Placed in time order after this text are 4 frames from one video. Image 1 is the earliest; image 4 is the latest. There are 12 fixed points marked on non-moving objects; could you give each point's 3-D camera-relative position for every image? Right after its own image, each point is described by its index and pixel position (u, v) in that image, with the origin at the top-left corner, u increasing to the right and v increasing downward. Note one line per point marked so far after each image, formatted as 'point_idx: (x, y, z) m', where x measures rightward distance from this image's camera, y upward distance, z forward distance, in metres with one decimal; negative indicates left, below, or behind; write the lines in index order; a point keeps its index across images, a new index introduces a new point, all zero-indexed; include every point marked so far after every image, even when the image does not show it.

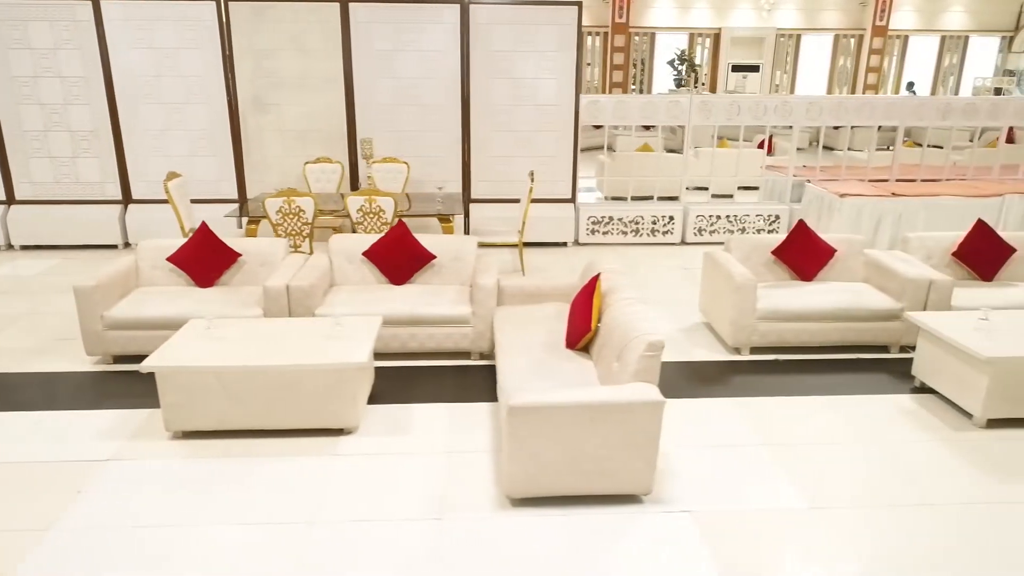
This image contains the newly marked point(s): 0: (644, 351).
0: (+0.5, -0.2, +2.8) m
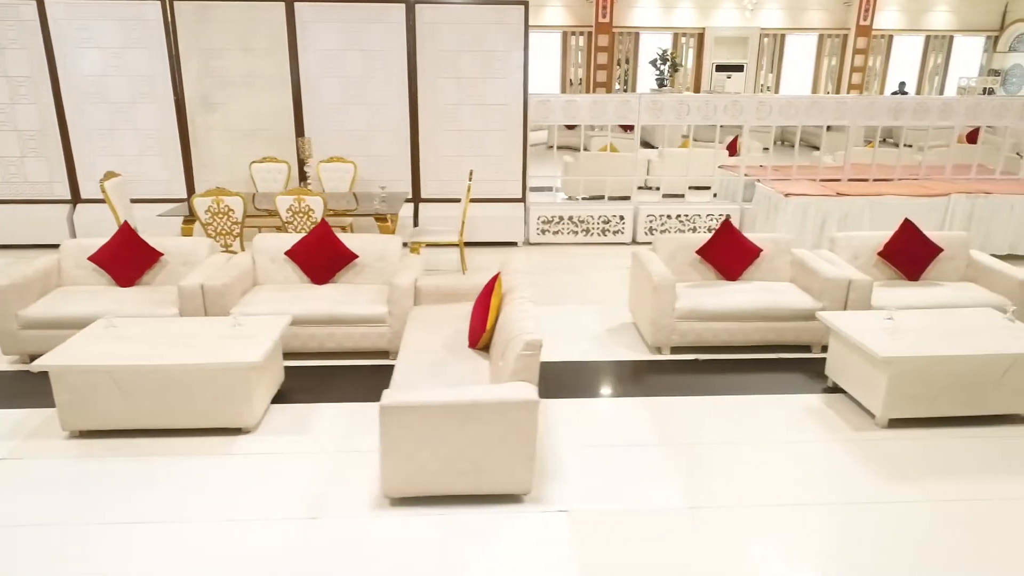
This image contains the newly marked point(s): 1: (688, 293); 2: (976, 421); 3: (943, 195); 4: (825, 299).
0: (0.0, -0.2, +2.8) m
1: (+1.1, 0.0, +4.3) m
2: (+2.3, -0.7, +3.5) m
3: (+3.8, +0.8, +6.2) m
4: (+1.9, -0.1, +4.3) m
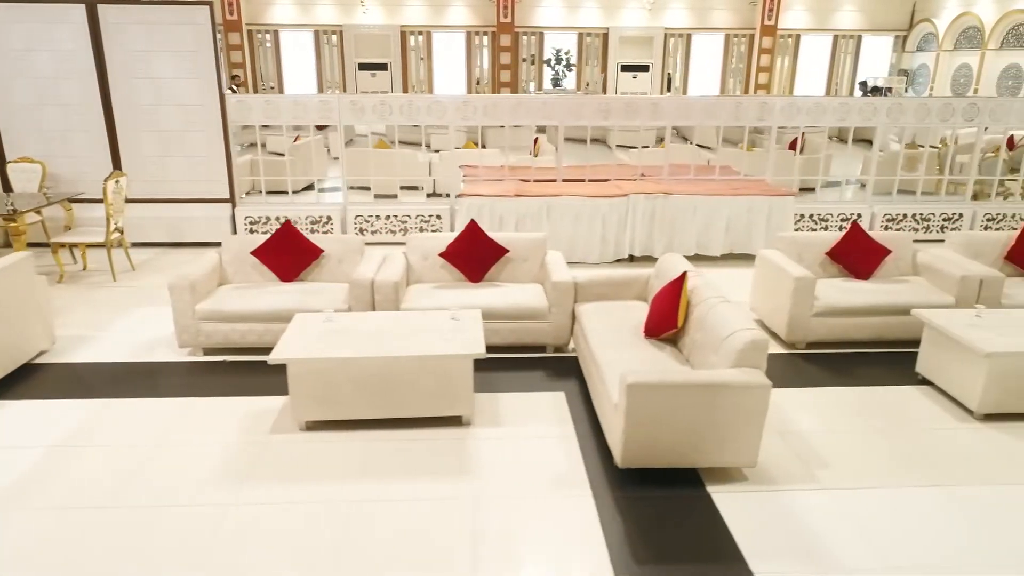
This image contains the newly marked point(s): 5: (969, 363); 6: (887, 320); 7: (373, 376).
0: (-2.8, -0.3, +2.8) m
1: (-1.7, 0.0, +4.3) m
2: (-0.5, -0.7, +3.5) m
3: (+1.0, +0.8, +6.2) m
4: (-0.9, -0.1, +4.2) m
5: (+2.3, -0.4, +3.6) m
6: (+2.3, -0.2, +4.4) m
7: (-0.7, -0.4, +3.4) m
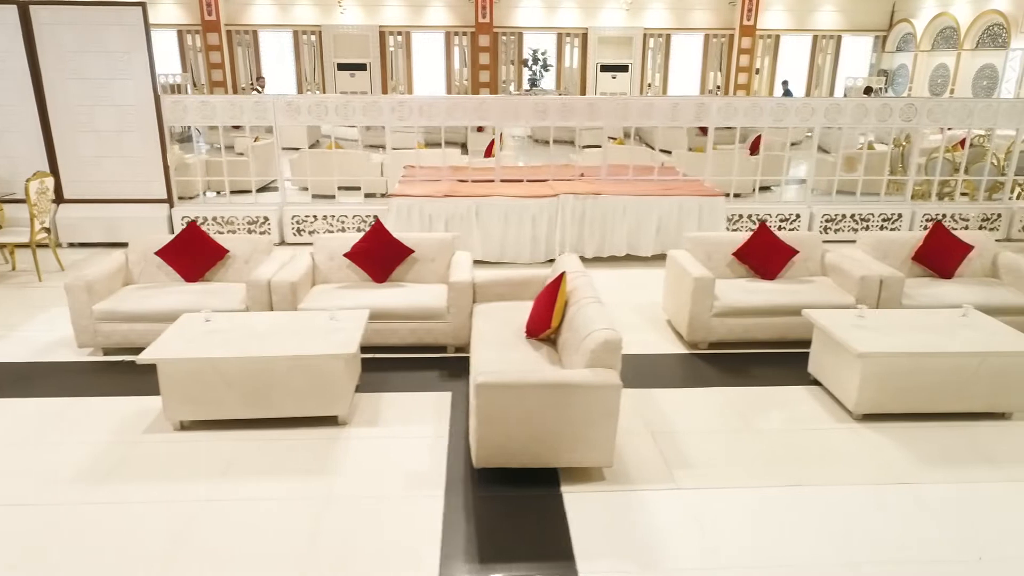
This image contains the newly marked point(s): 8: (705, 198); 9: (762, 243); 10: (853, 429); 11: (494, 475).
0: (-3.4, -0.3, +2.8) m
1: (-2.3, 0.0, +4.3) m
2: (-1.1, -0.7, +3.5) m
3: (+0.4, +0.8, +6.2) m
4: (-1.6, -0.1, +4.2) m
5: (+1.7, -0.4, +3.6) m
6: (+1.7, -0.2, +4.4) m
7: (-1.3, -0.4, +3.4) m
8: (+1.7, +0.8, +6.2) m
9: (+1.6, +0.3, +4.7) m
10: (+1.7, -0.7, +3.5) m
11: (-0.1, -0.8, +3.1) m
